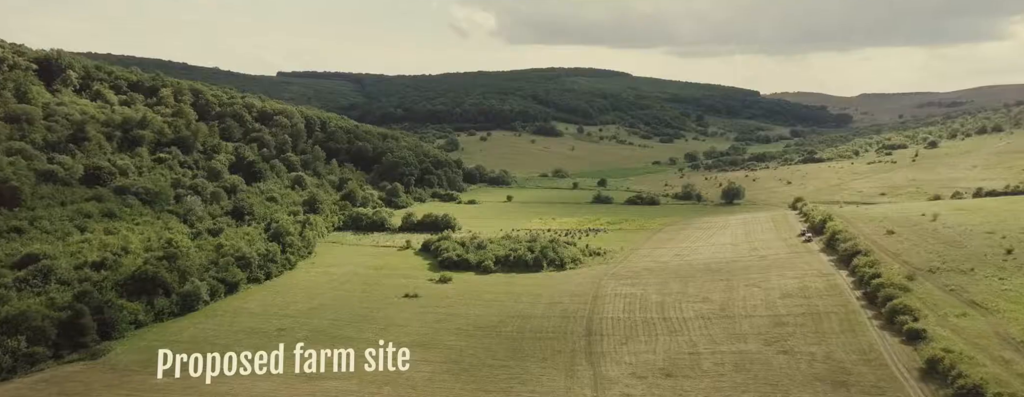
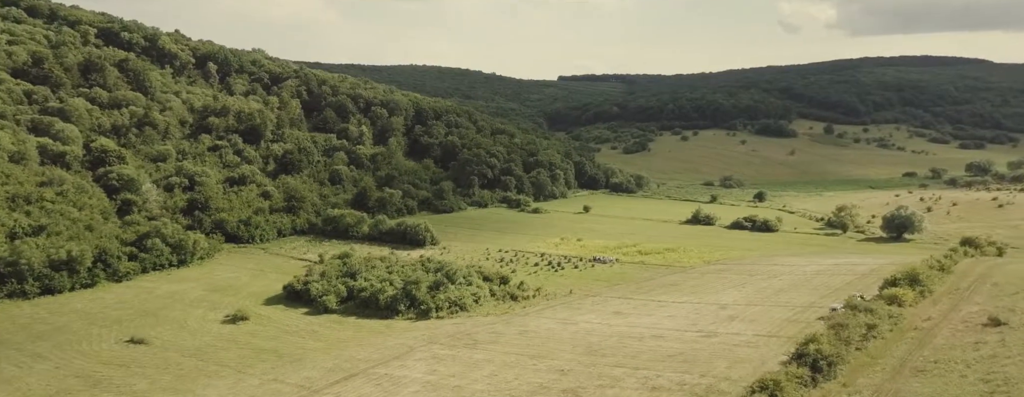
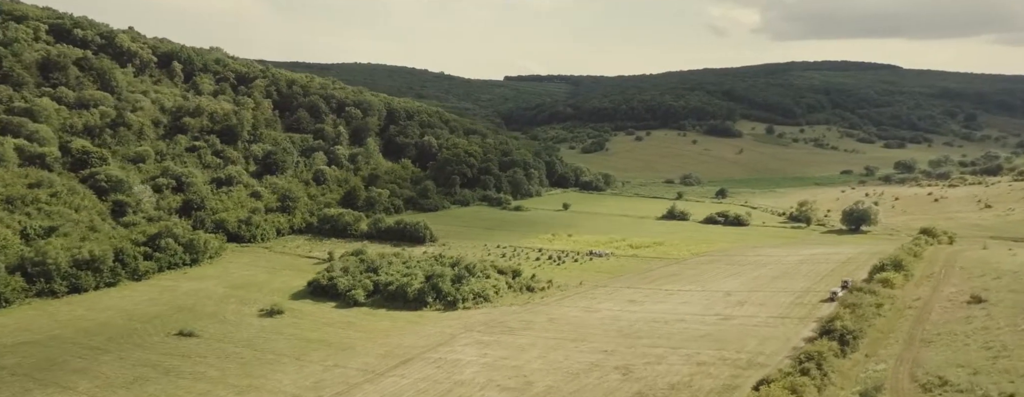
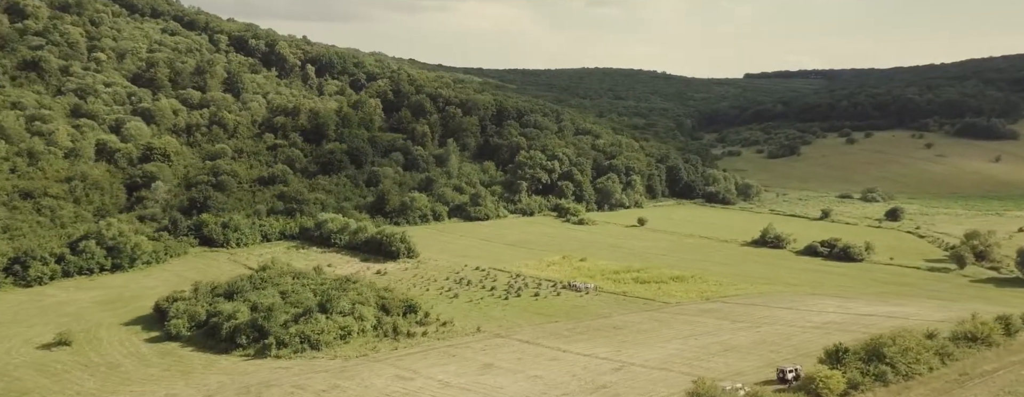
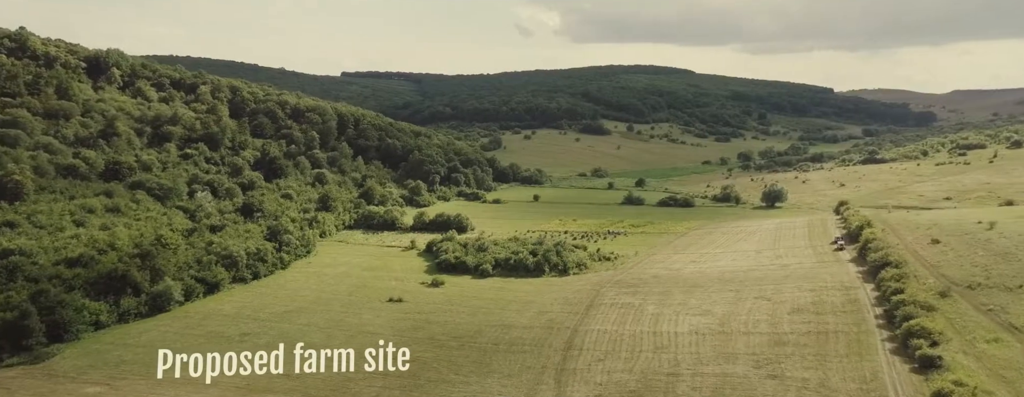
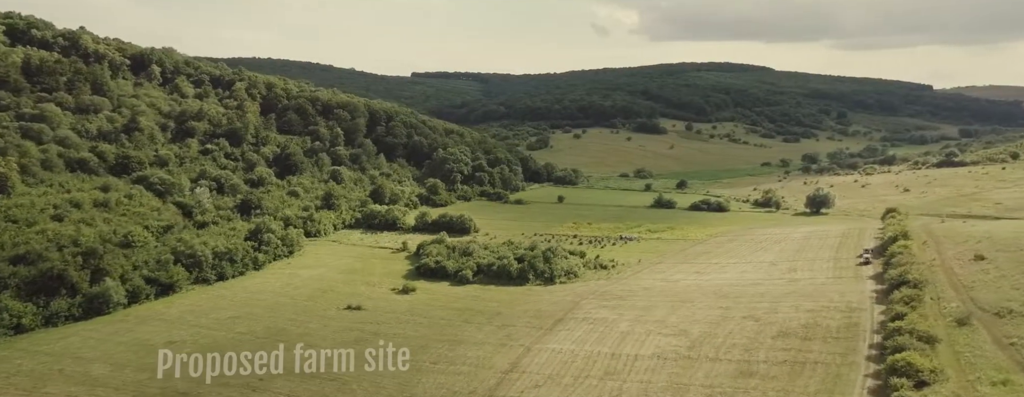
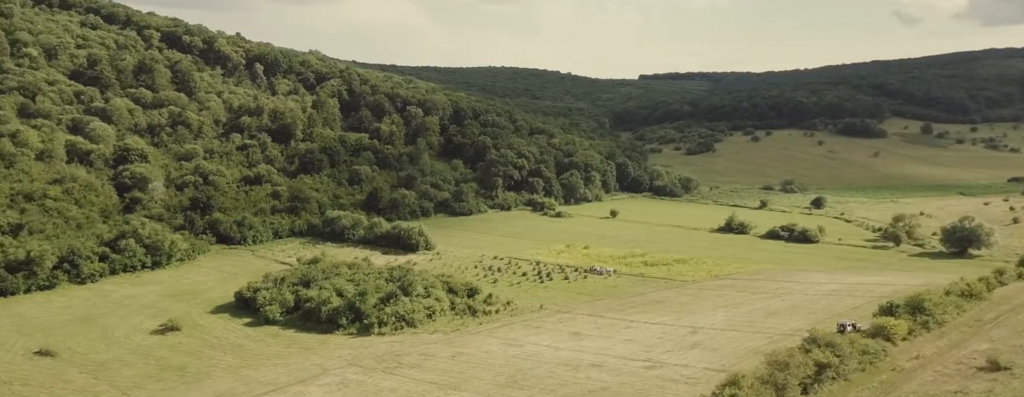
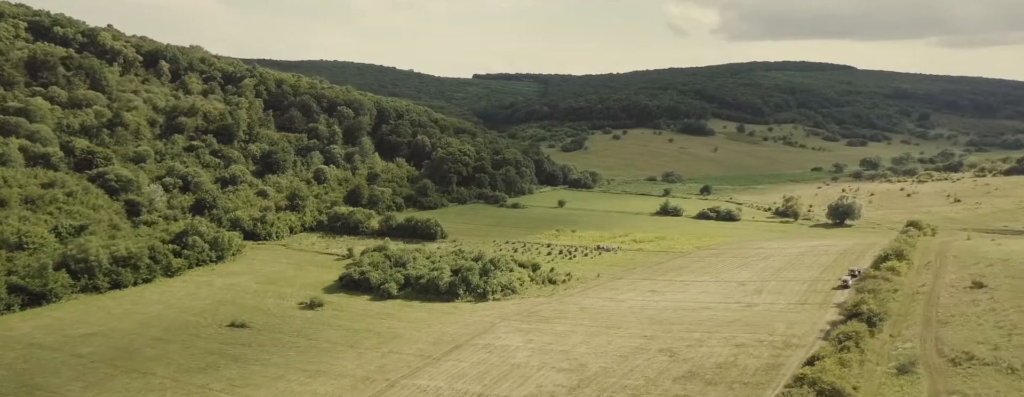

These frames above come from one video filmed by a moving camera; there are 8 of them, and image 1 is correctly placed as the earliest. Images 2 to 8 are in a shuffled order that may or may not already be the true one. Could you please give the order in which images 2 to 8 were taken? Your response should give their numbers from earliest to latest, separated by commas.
5, 6, 8, 3, 2, 7, 4
